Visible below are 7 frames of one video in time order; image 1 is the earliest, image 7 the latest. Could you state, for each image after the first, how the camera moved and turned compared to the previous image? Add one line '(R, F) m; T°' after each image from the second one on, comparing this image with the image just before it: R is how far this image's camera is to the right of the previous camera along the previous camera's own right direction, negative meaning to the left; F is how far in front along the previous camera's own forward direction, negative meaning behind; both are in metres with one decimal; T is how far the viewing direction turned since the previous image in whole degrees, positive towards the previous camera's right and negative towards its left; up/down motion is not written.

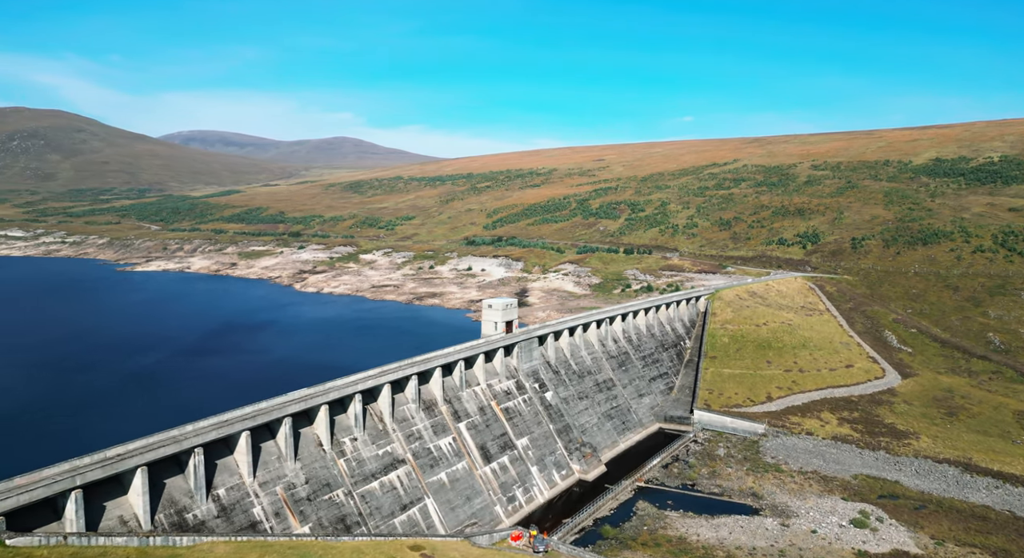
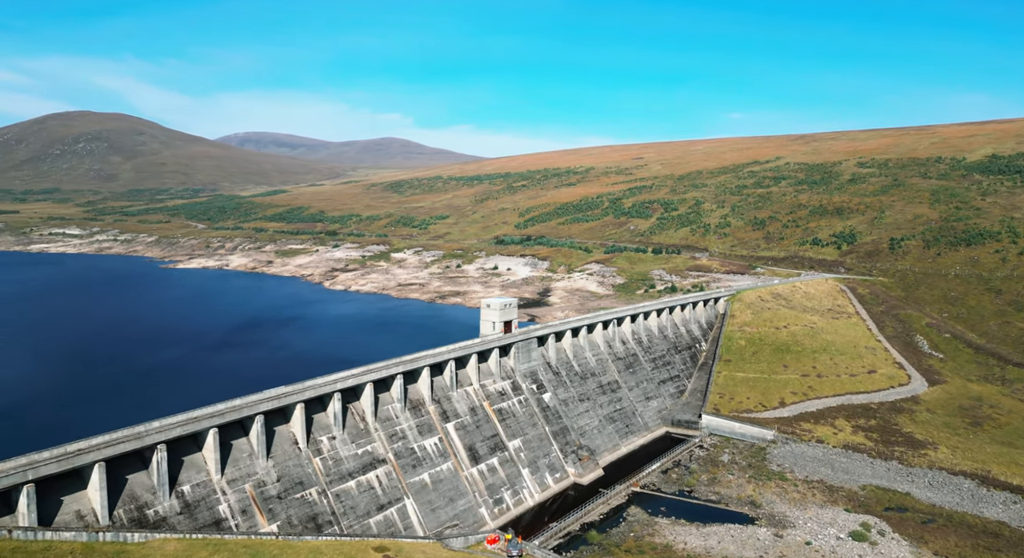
(+3.9, +0.6) m; -4°
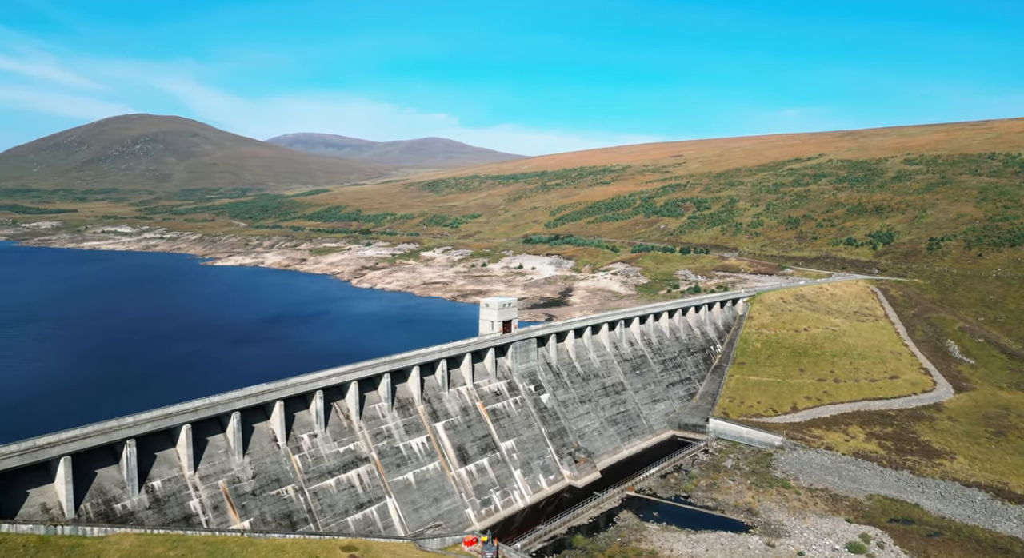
(+3.7, +0.5) m; -3°
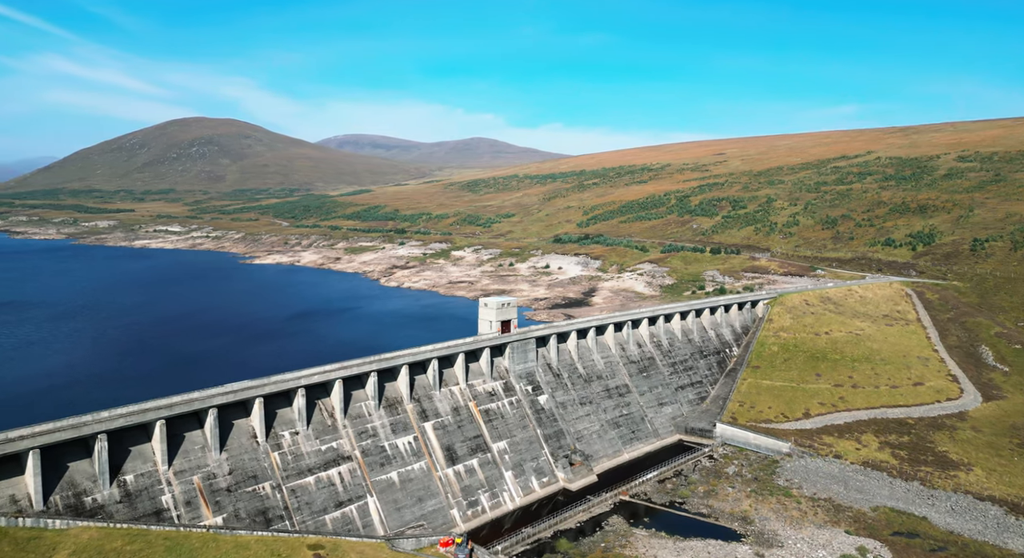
(+3.9, +0.5) m; -4°
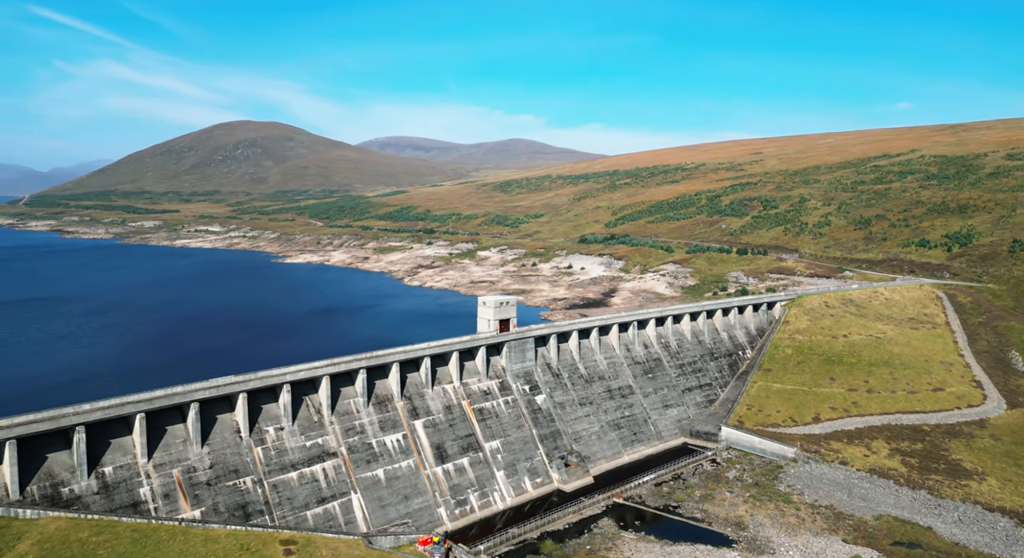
(+3.3, +0.4) m; -3°
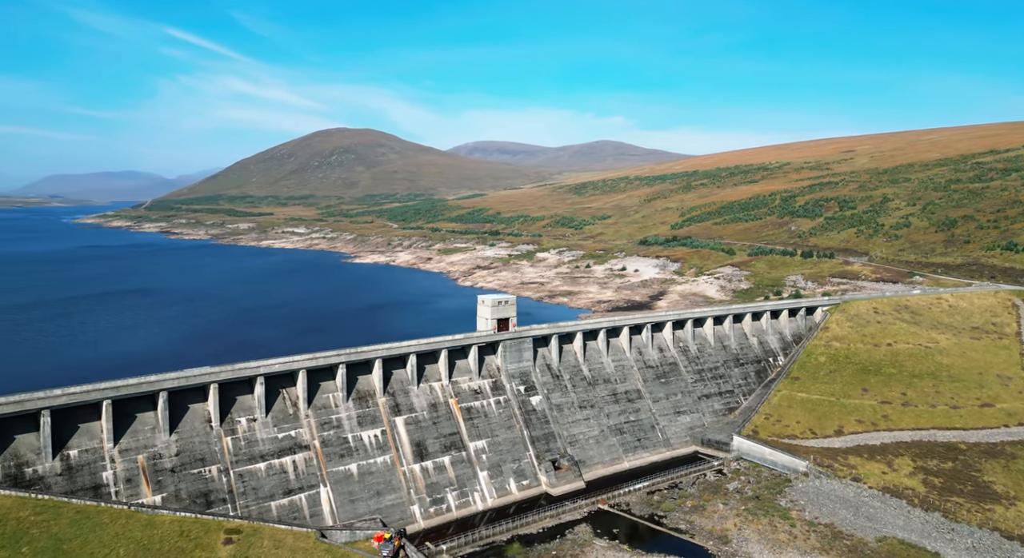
(+7.6, +1.0) m; -7°
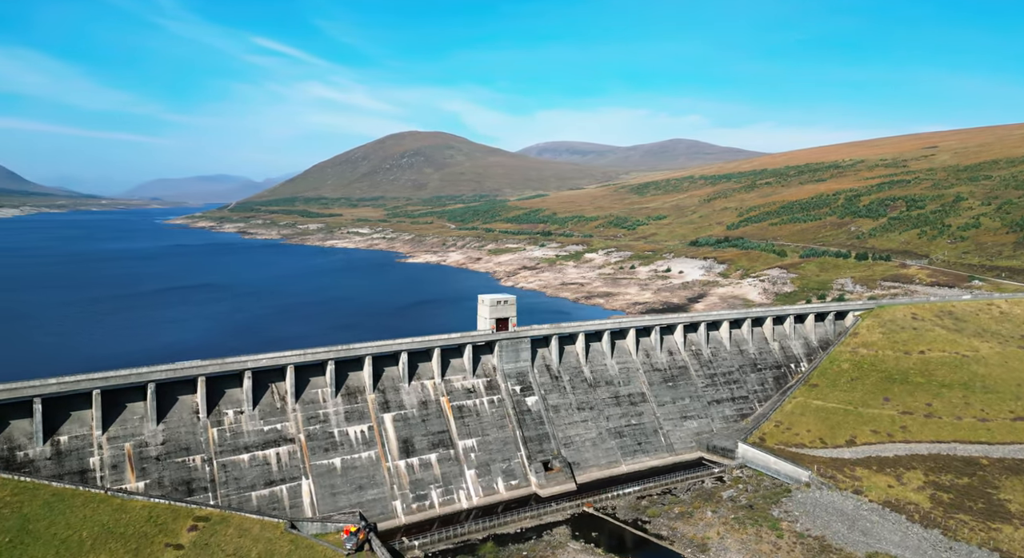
(+6.2, 0.0) m; -6°
